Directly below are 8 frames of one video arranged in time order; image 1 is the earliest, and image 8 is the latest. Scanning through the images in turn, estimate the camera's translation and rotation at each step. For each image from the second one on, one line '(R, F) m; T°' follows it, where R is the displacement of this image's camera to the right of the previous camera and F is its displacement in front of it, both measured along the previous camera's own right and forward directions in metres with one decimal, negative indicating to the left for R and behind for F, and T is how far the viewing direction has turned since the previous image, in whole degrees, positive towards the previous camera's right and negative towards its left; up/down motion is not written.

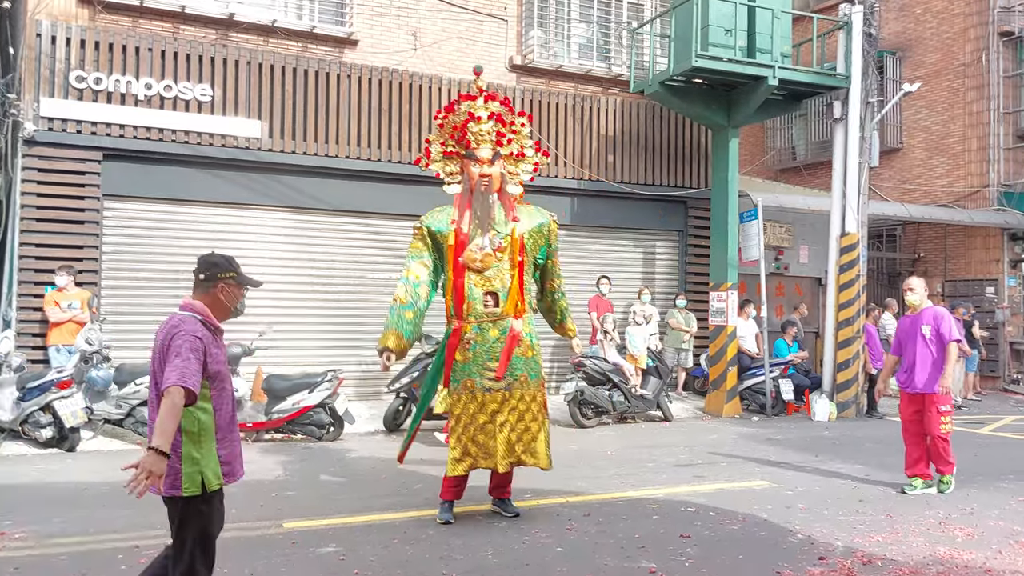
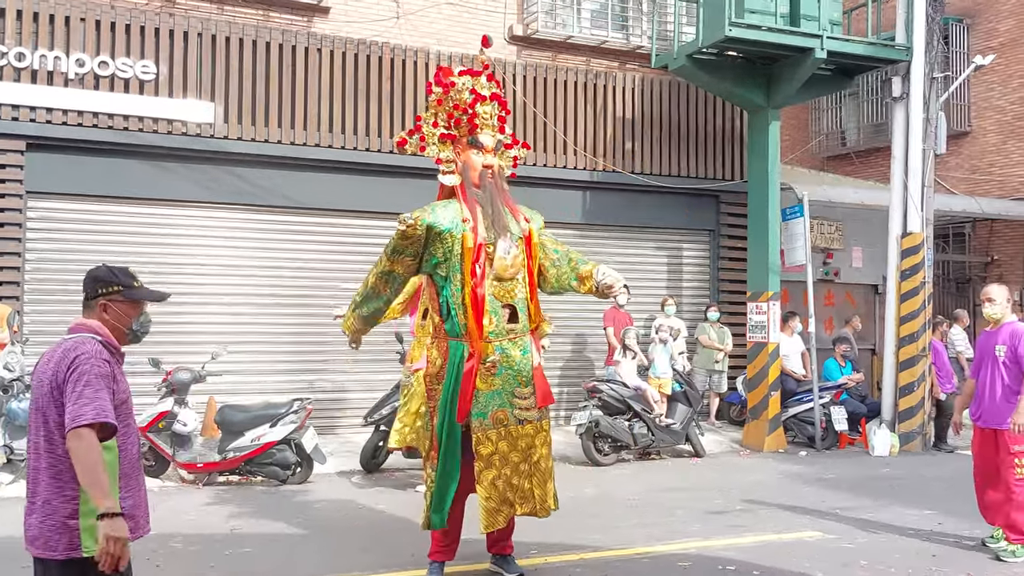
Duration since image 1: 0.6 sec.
(+0.1, +1.5) m; -1°
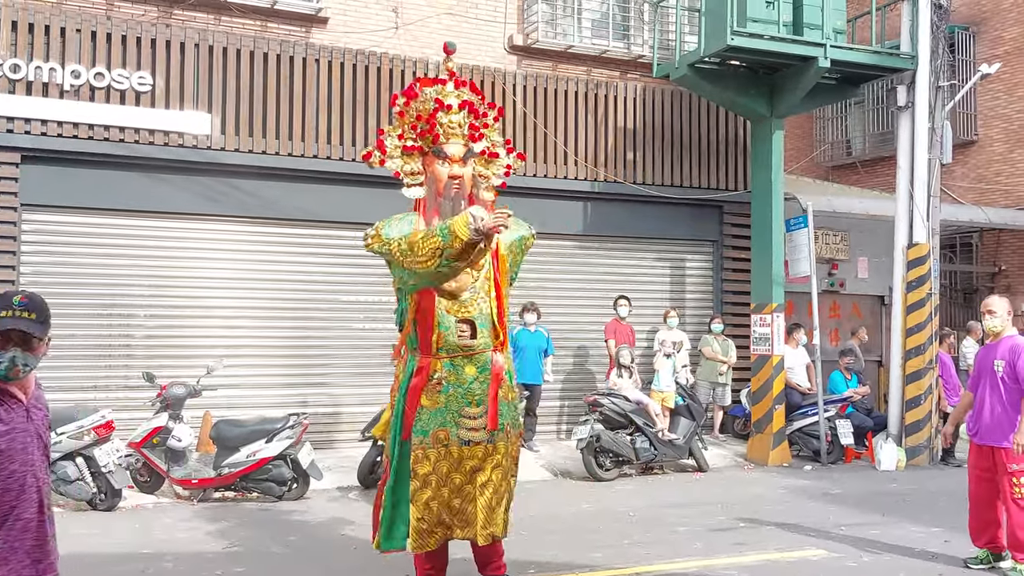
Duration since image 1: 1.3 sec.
(0.0, +0.1) m; 0°
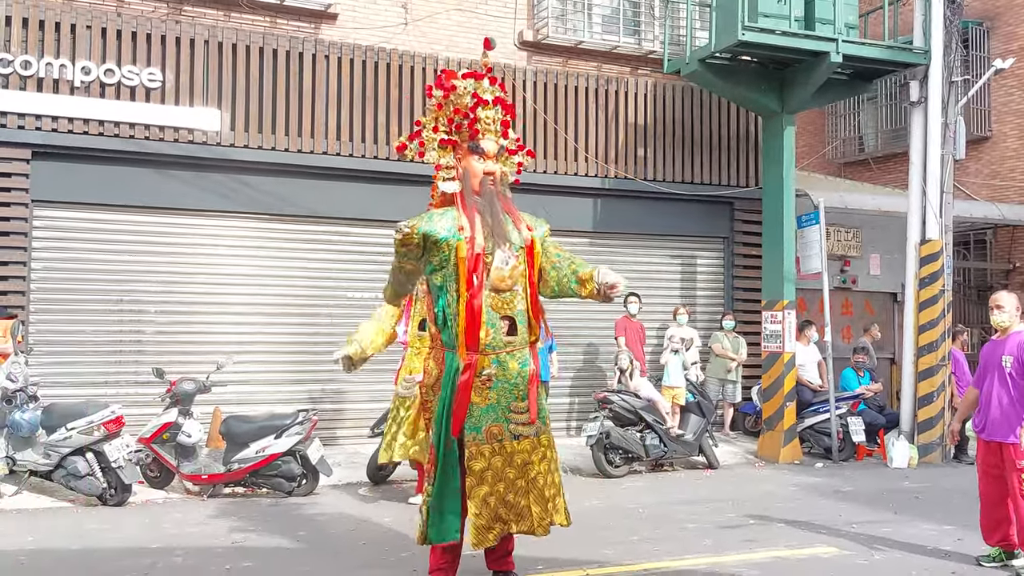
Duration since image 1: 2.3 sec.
(0.0, 0.0) m; -1°
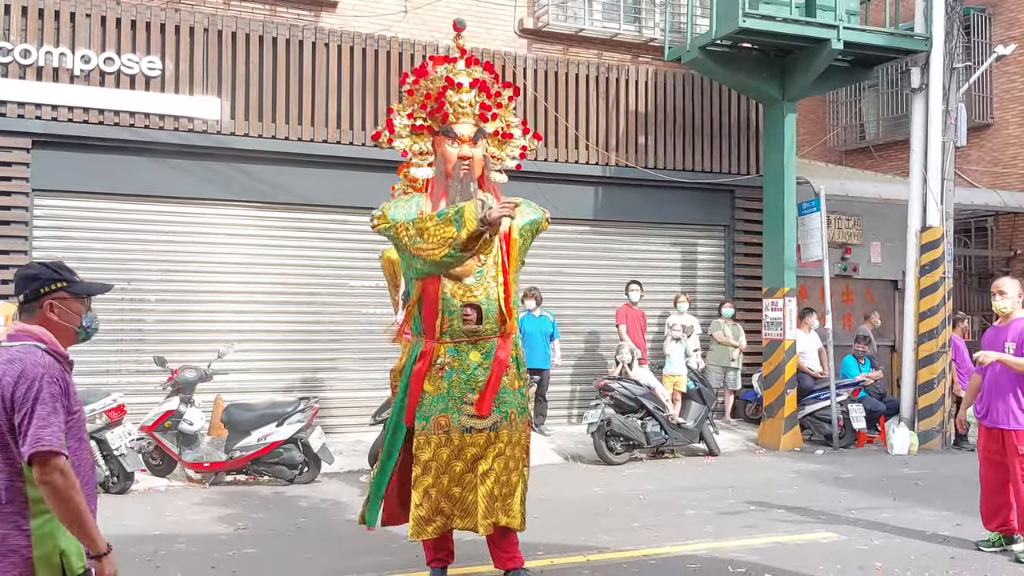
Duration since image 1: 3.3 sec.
(0.0, 0.0) m; 0°
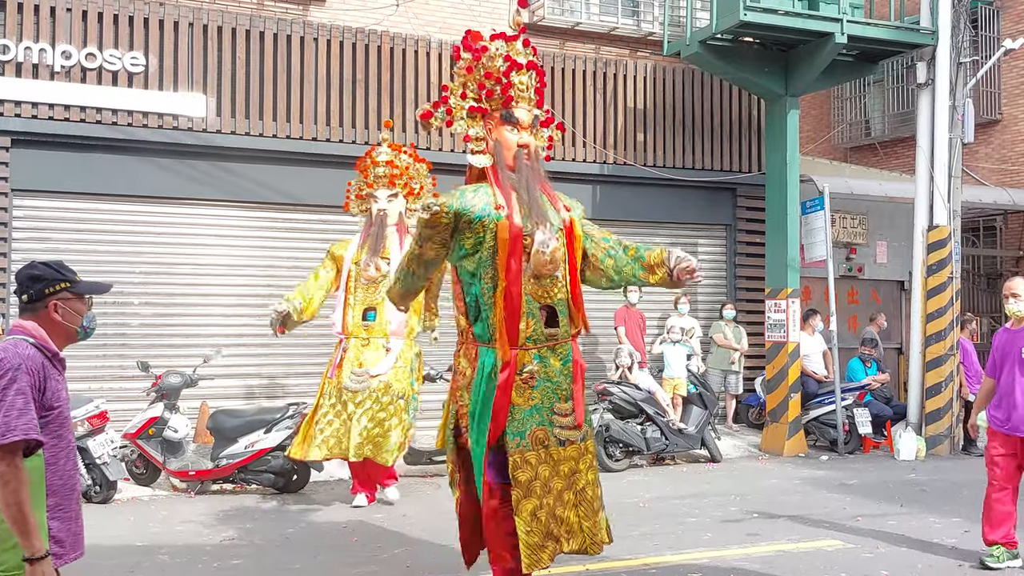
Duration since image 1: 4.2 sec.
(0.0, +0.2) m; 0°
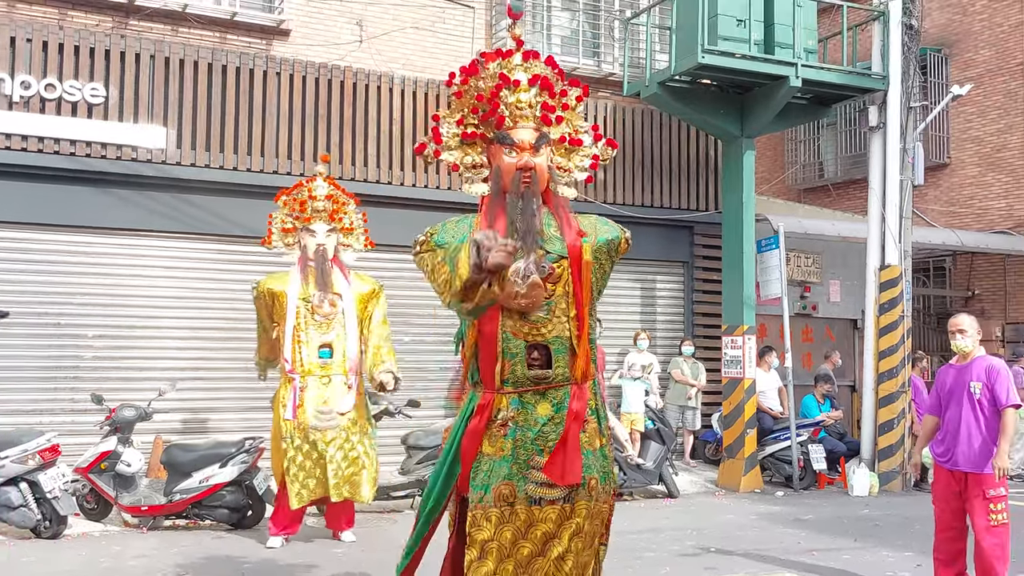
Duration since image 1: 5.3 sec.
(+0.1, -0.1) m; +2°
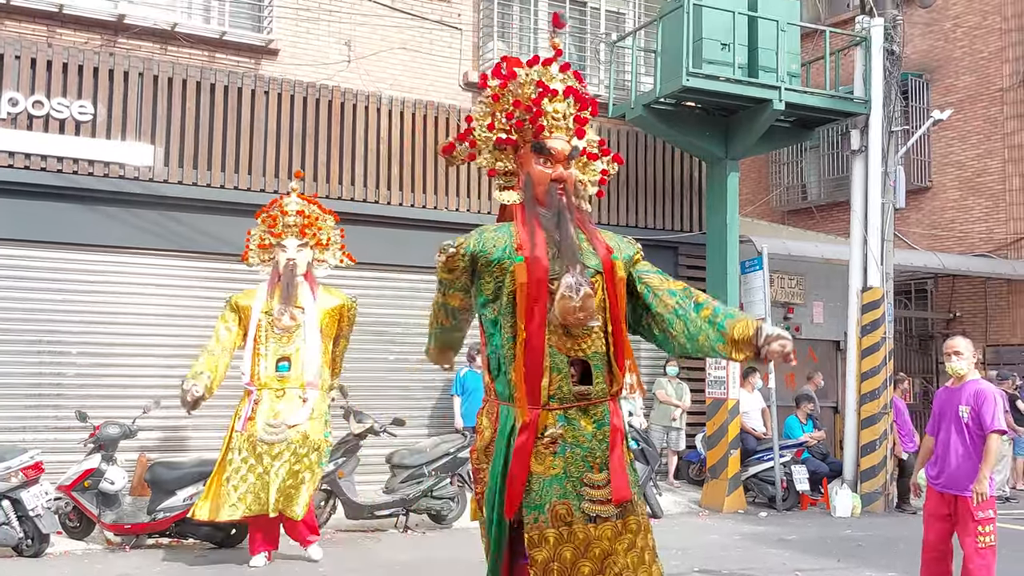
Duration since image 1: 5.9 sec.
(0.0, 0.0) m; +1°
